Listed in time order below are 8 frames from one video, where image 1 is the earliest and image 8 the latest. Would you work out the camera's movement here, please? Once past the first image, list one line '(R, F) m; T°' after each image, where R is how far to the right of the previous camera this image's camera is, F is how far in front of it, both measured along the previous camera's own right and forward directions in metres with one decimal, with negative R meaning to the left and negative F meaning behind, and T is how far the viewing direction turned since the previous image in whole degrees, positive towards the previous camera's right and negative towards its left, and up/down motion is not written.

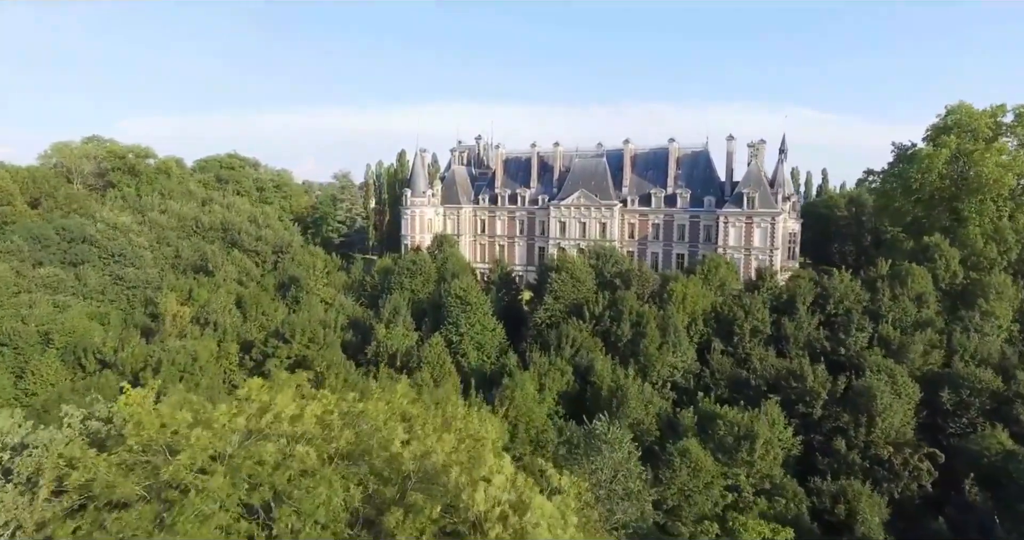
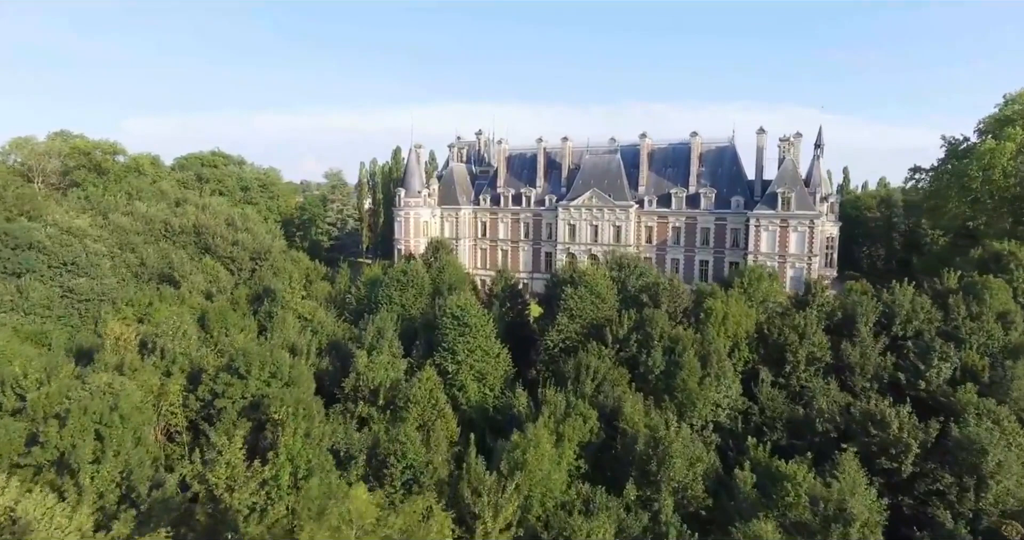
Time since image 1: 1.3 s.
(-0.3, +6.1) m; 0°
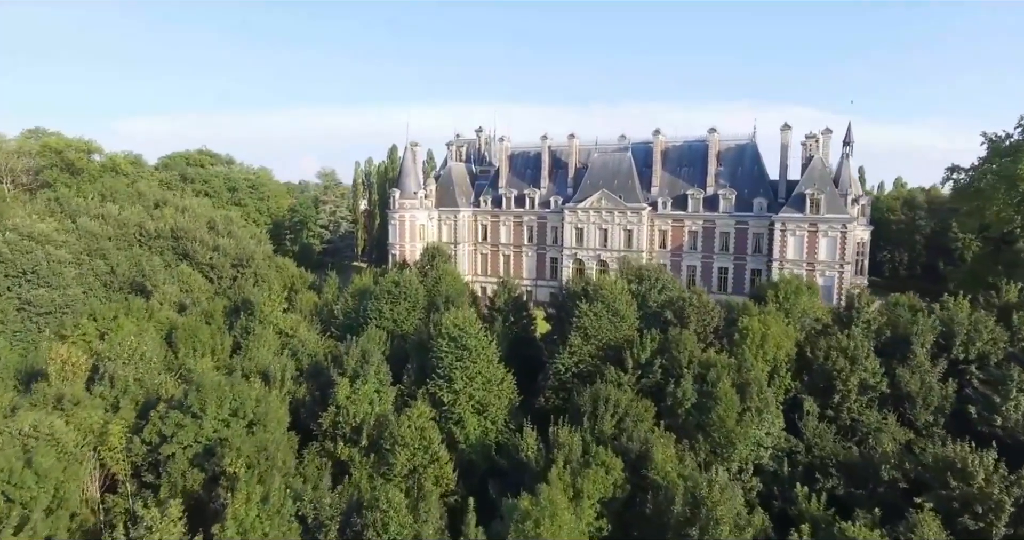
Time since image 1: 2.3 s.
(-0.2, +4.1) m; 0°
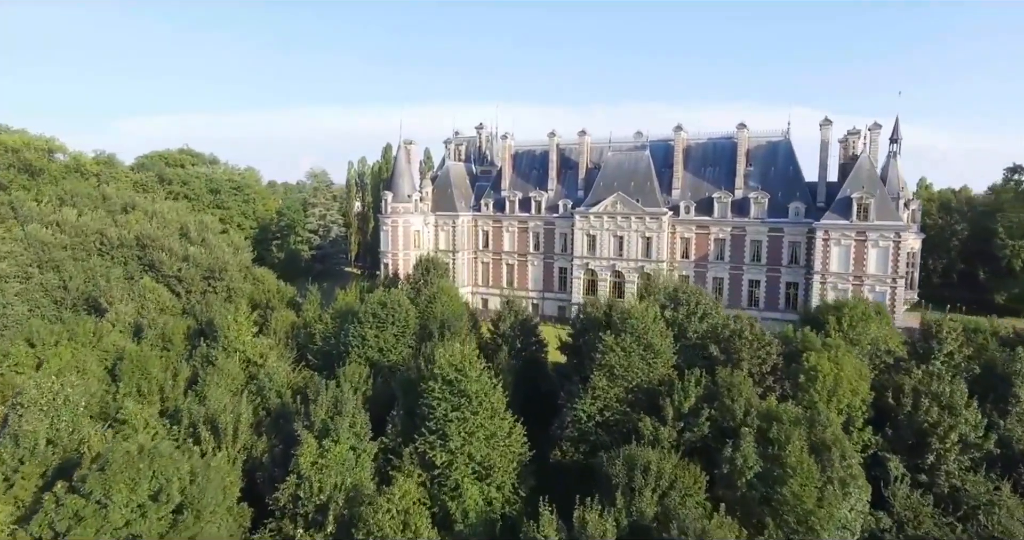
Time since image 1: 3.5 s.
(-0.3, +5.4) m; 0°
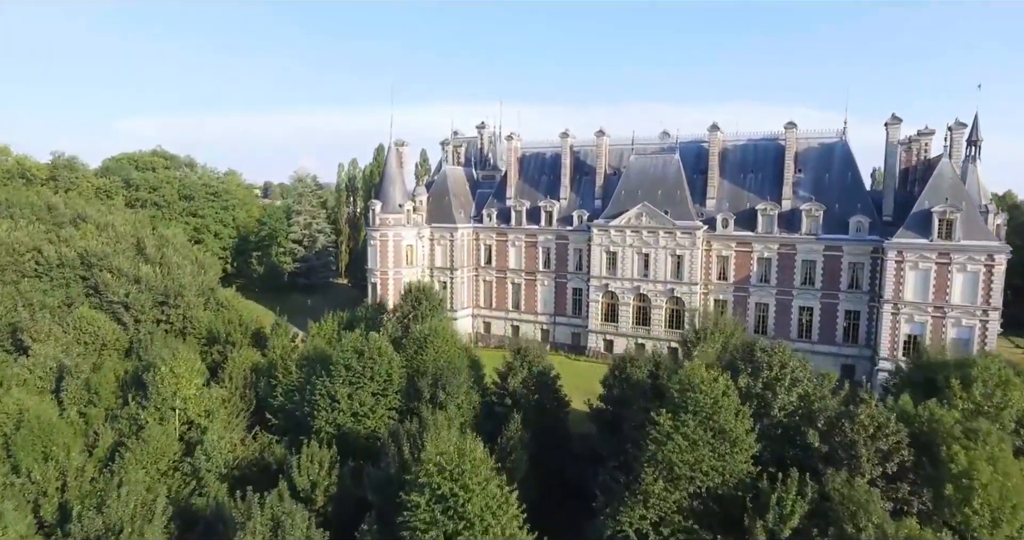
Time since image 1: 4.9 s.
(-0.5, +6.7) m; 0°
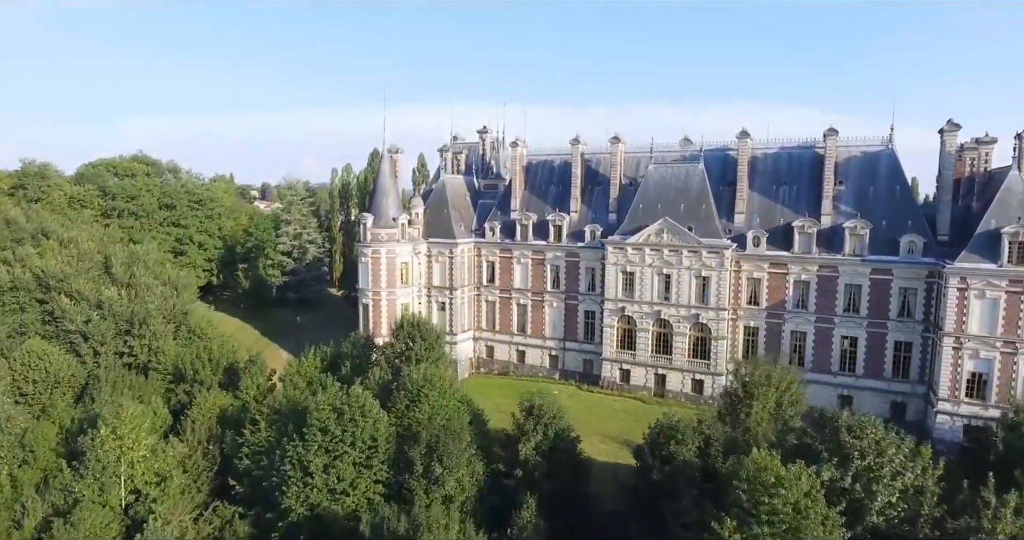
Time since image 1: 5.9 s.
(-0.3, +4.1) m; 0°
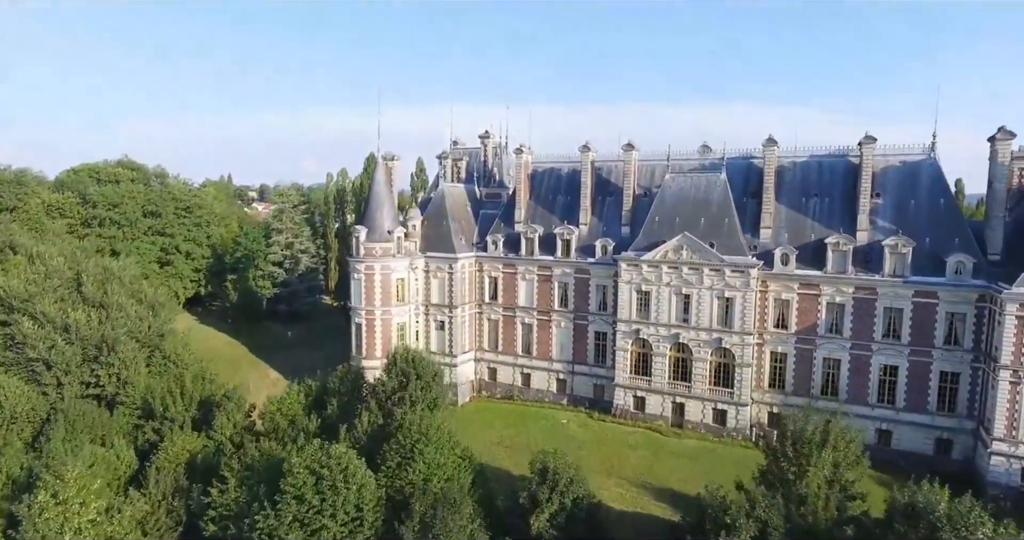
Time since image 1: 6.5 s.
(-0.2, +3.0) m; 0°
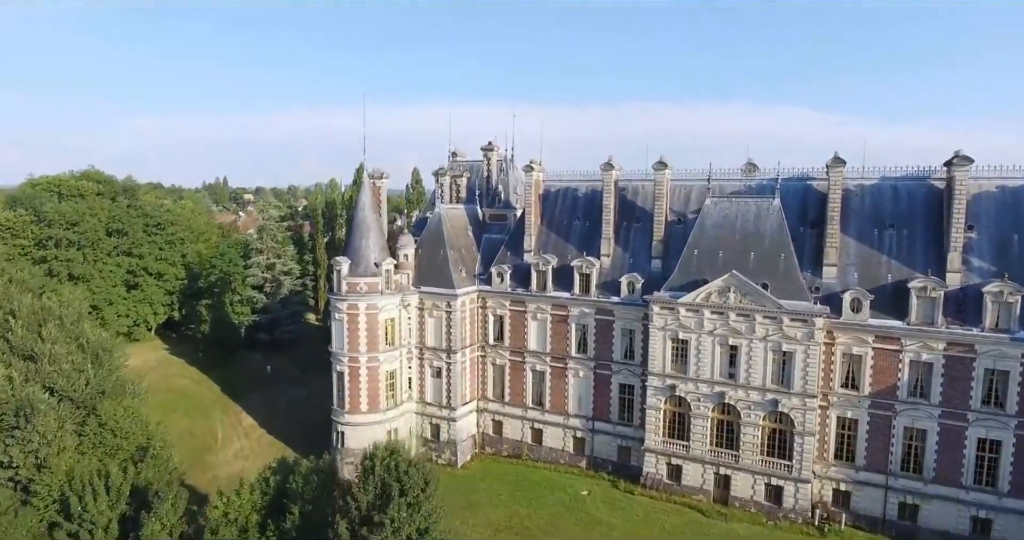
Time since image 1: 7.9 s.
(-0.4, +5.7) m; 0°
